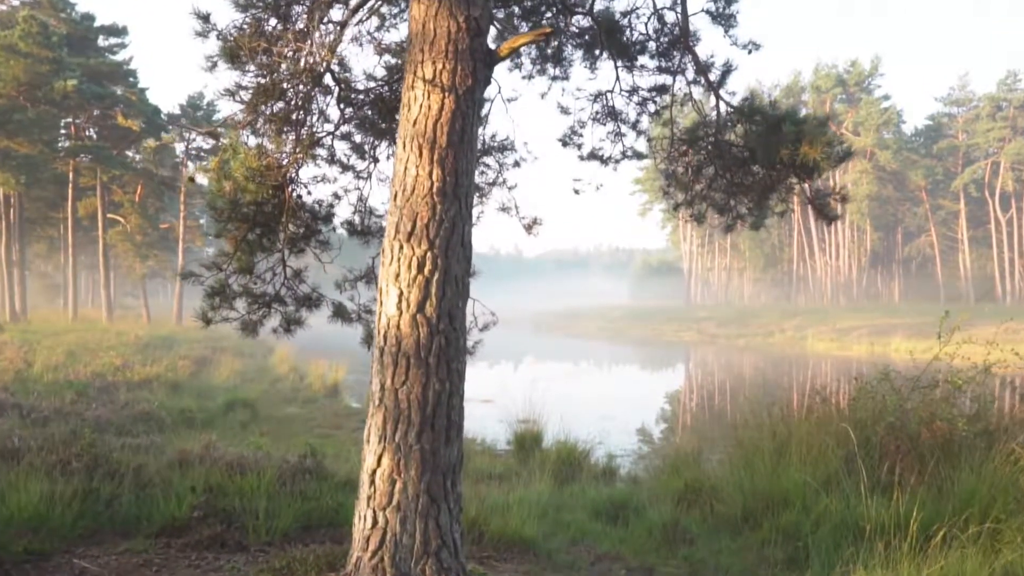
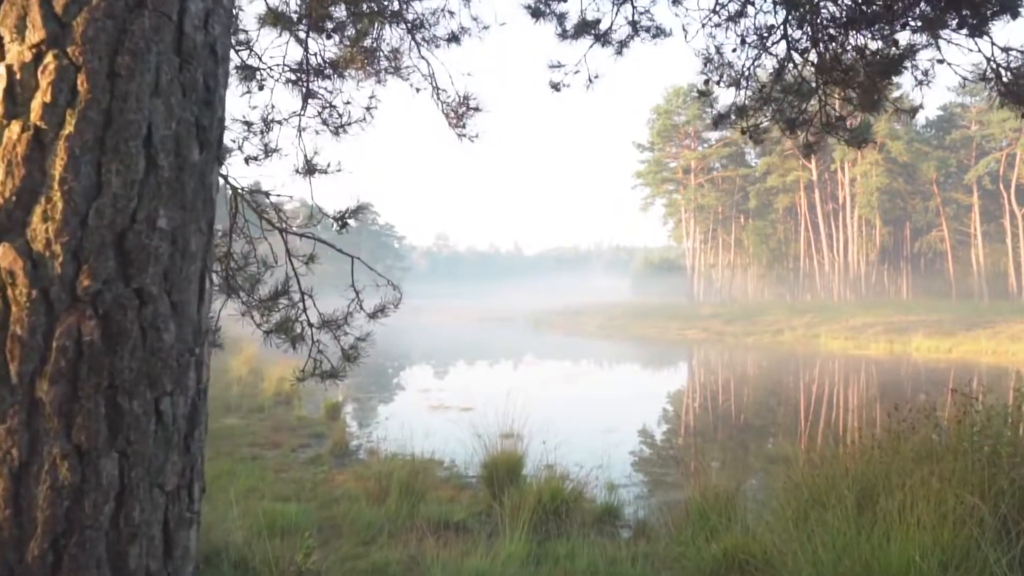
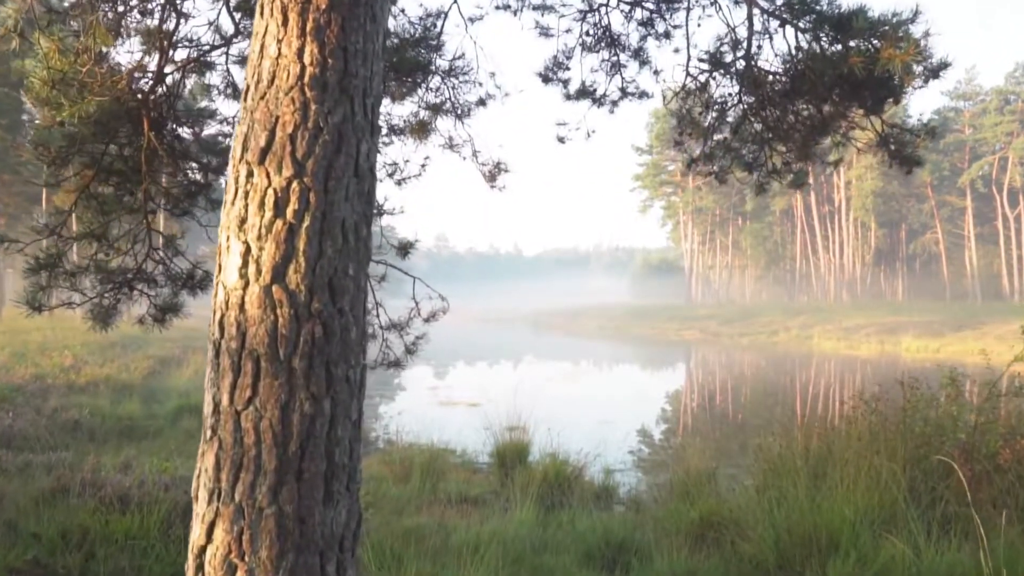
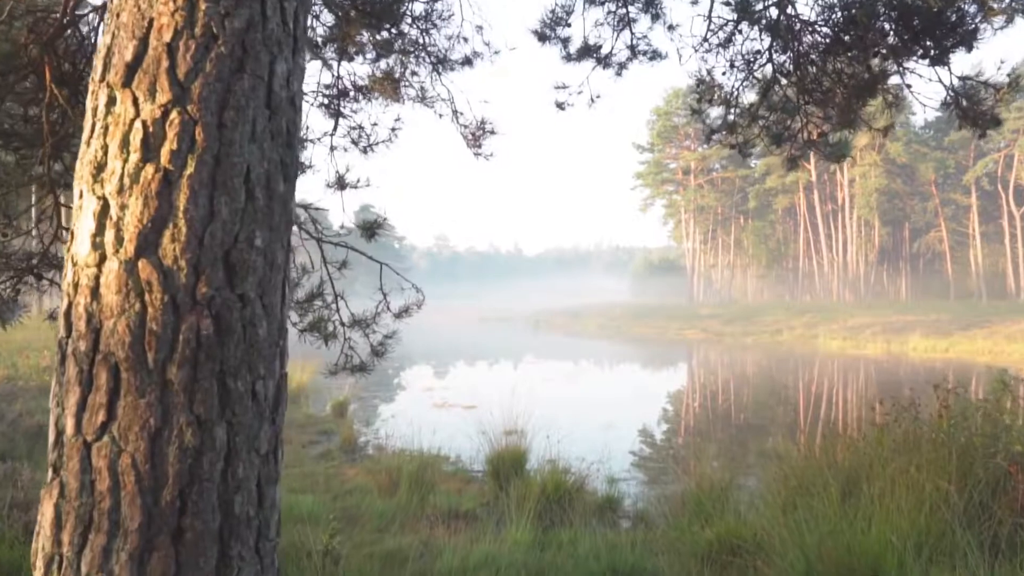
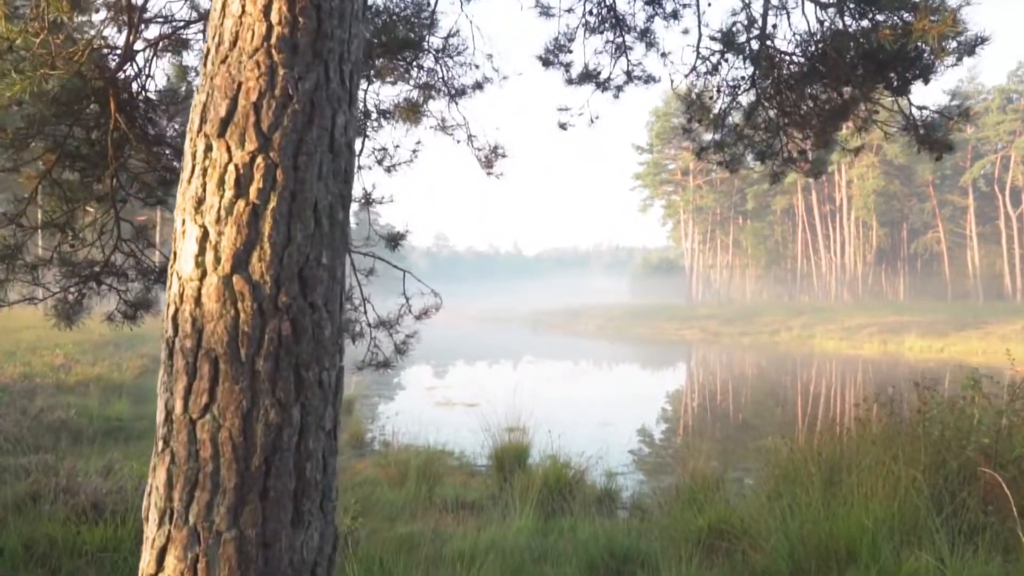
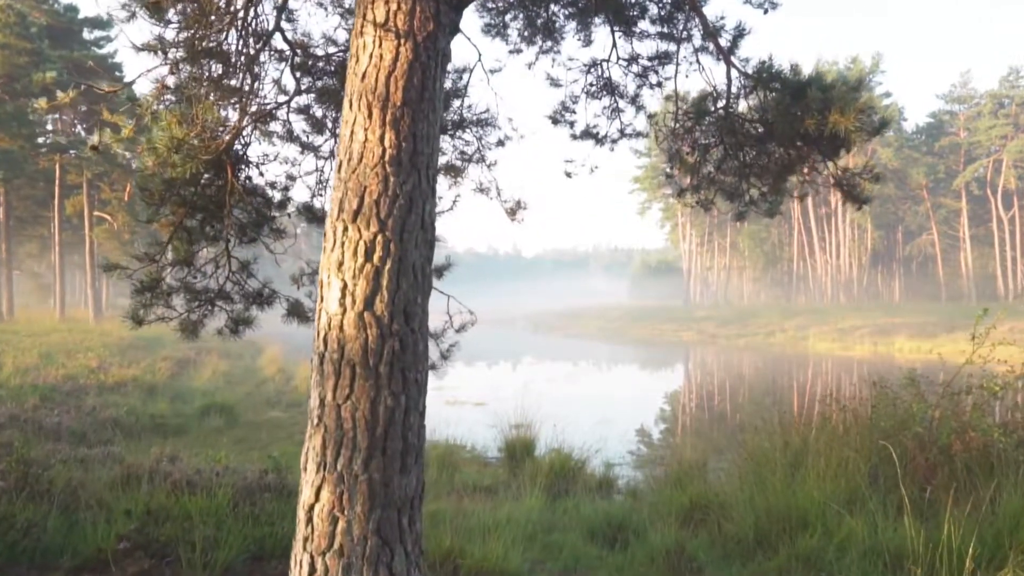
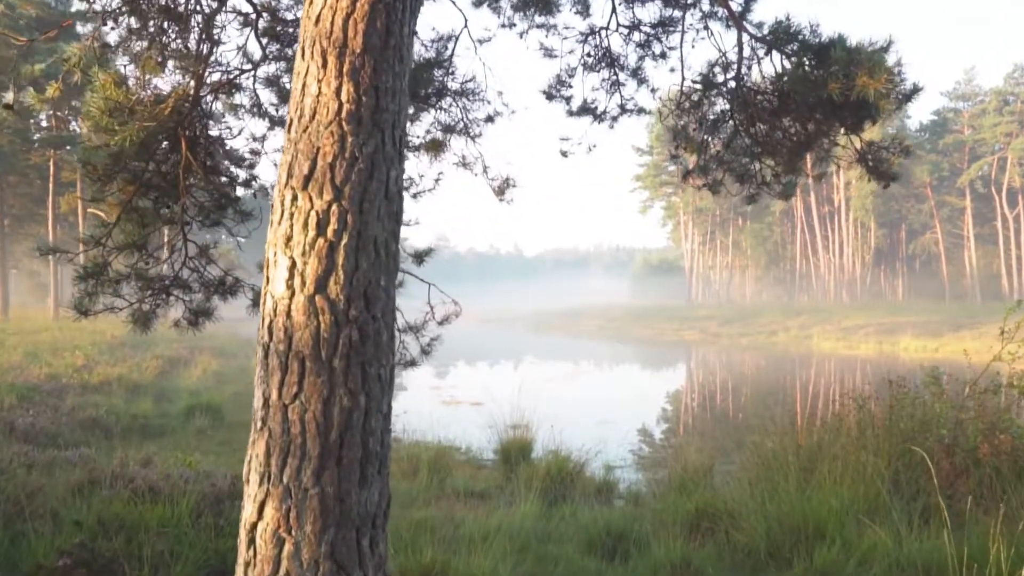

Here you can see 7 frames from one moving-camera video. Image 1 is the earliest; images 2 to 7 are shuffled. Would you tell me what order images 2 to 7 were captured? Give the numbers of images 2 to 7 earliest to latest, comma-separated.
6, 7, 3, 5, 4, 2
